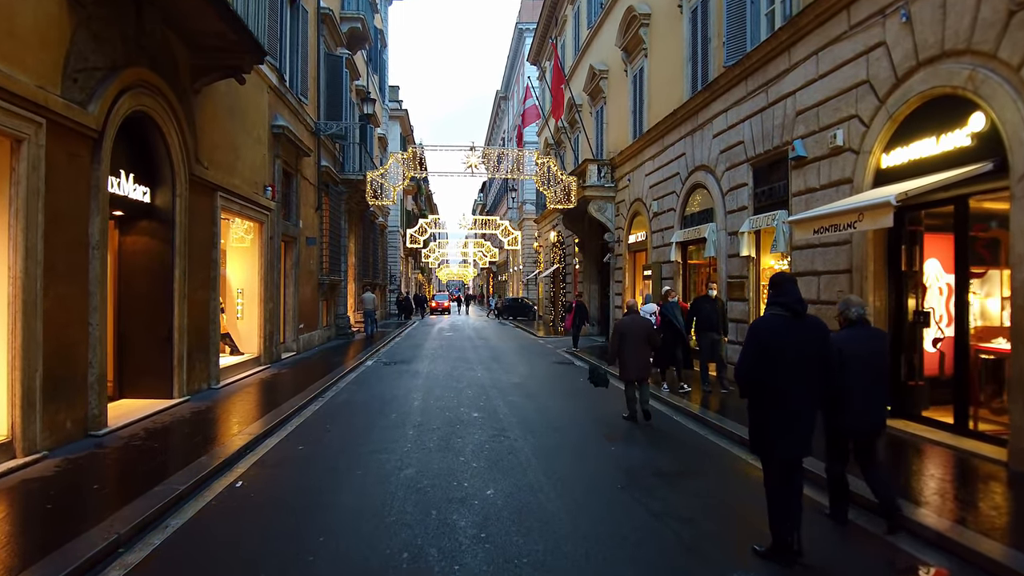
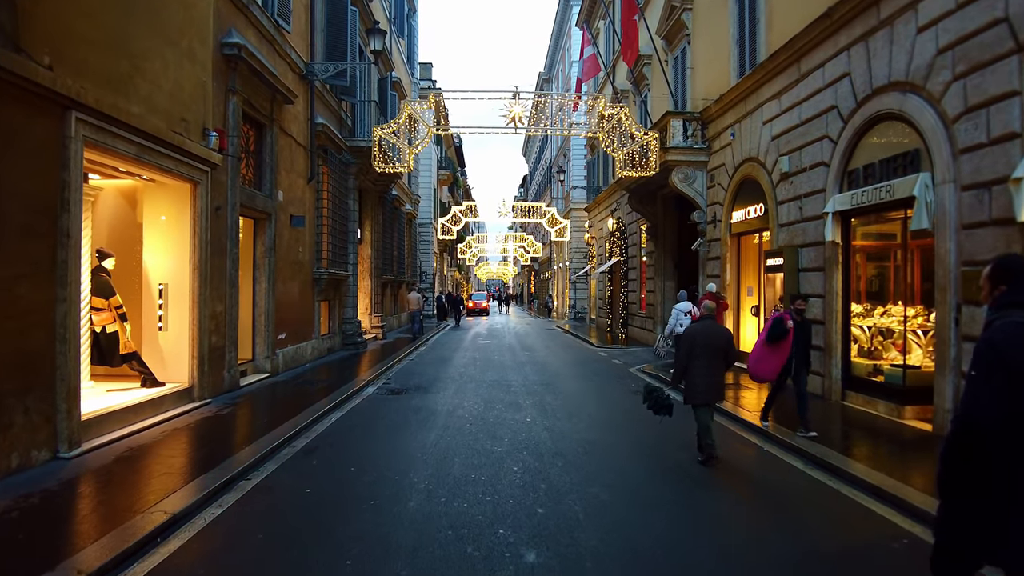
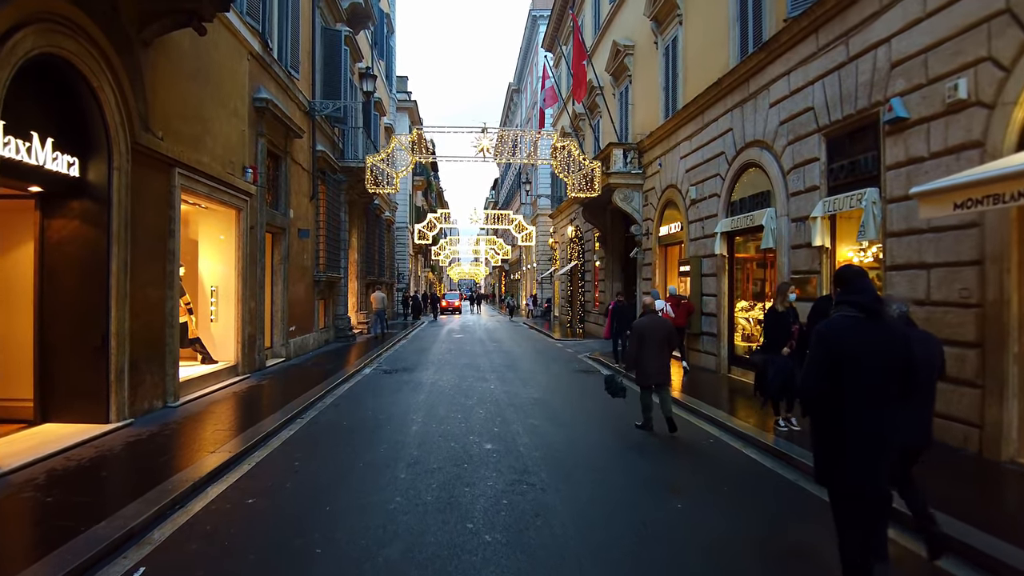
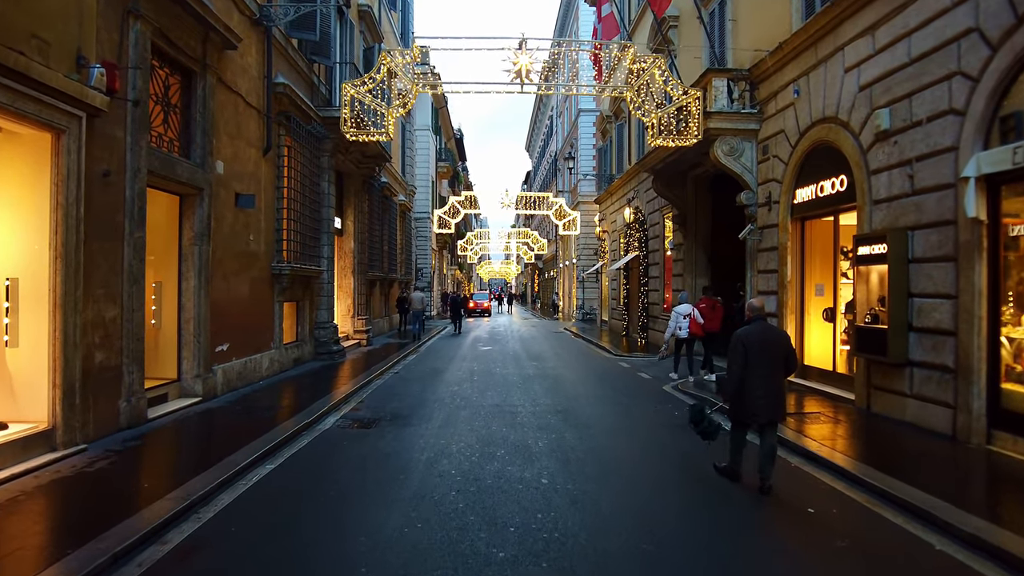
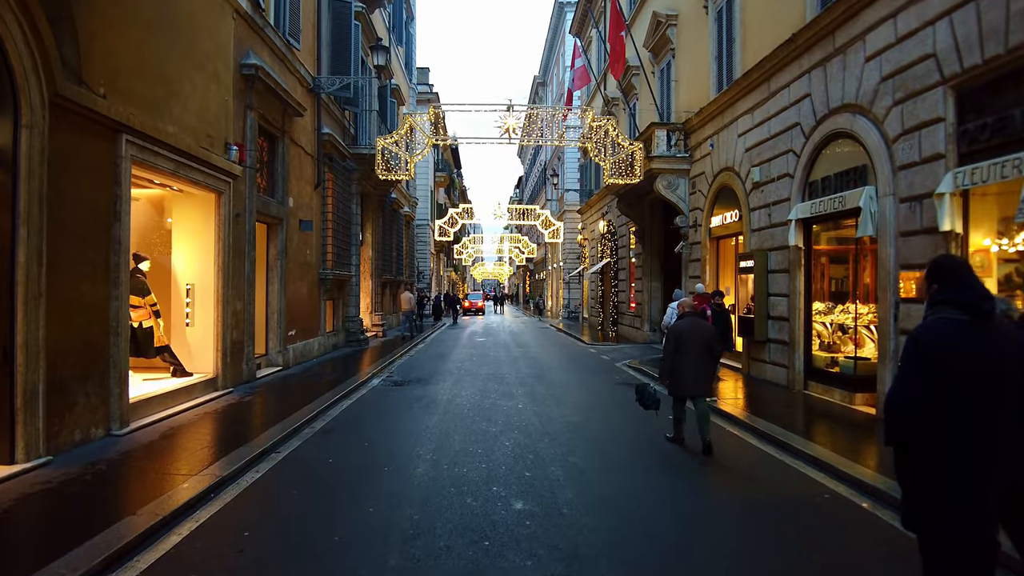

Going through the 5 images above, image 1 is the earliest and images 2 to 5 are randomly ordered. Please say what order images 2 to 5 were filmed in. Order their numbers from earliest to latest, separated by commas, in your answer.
3, 5, 2, 4
